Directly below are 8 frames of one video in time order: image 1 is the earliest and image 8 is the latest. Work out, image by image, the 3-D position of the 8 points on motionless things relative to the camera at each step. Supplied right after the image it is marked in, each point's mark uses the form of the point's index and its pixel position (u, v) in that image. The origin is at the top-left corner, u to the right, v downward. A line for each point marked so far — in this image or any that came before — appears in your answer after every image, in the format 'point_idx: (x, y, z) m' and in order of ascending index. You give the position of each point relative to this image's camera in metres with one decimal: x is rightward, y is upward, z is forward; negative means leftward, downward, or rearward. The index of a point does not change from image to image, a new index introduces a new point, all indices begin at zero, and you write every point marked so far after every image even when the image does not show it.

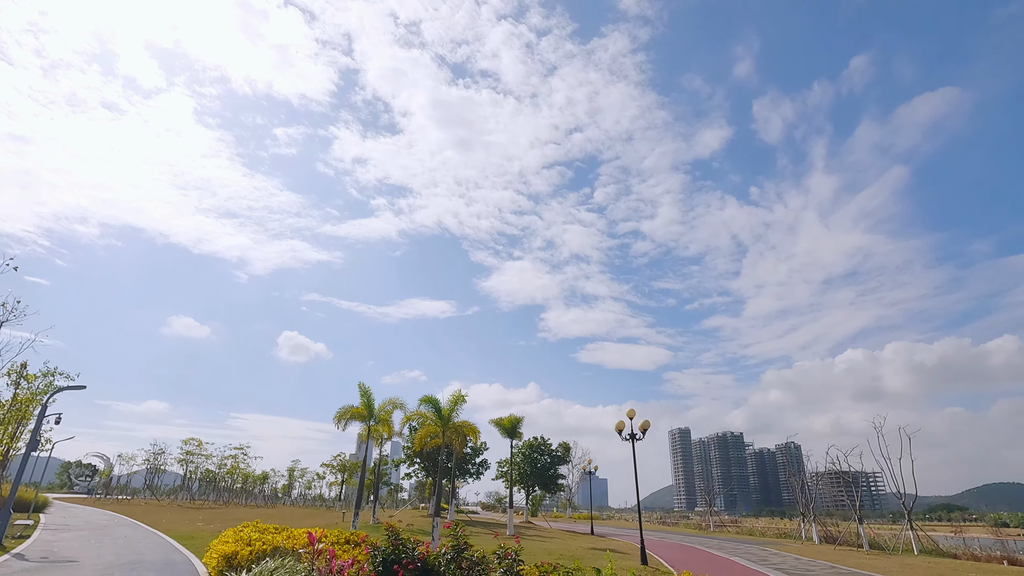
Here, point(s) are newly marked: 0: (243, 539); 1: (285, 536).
0: (-6.8, -6.3, +12.3) m
1: (-6.0, -6.5, +12.9) m
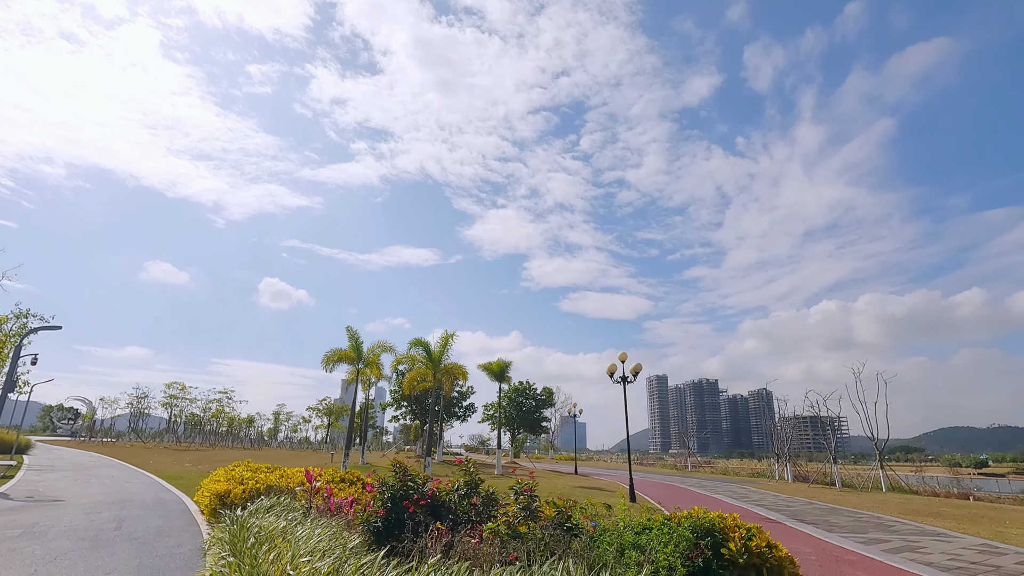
0: (-6.8, -4.7, +12.1) m
1: (-6.1, -4.8, +12.7) m
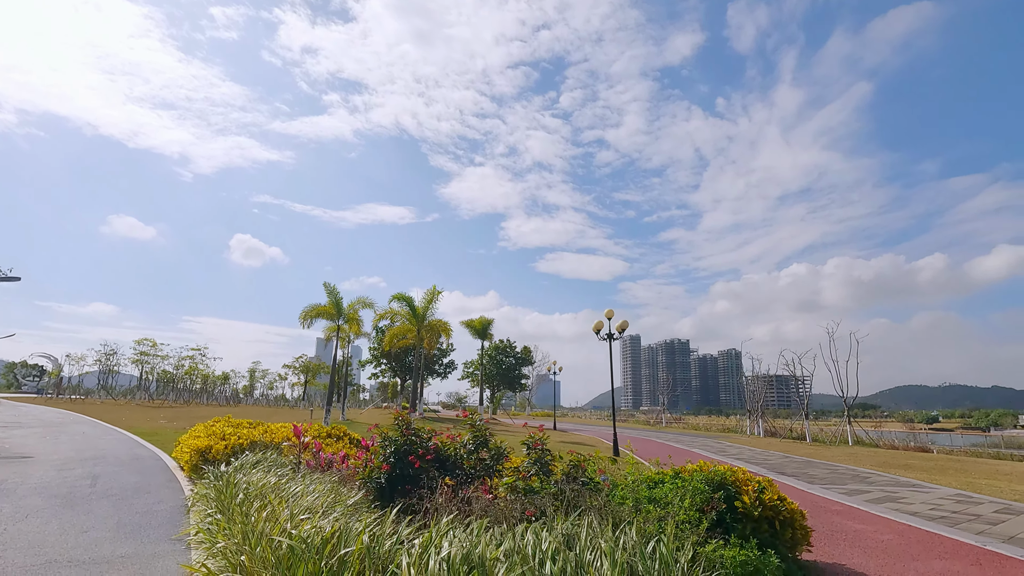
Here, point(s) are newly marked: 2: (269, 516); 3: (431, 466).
0: (-7.0, -3.4, +11.6) m
1: (-6.3, -3.5, +12.3) m
2: (-2.6, -2.5, +5.3) m
3: (-0.9, -1.9, +5.2) m
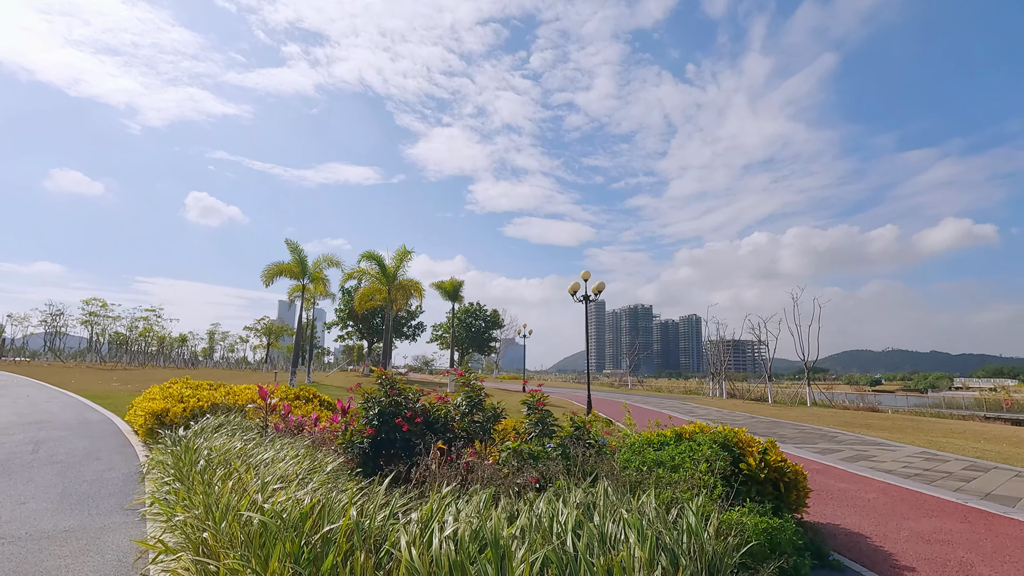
0: (-7.5, -2.4, +10.8) m
1: (-6.7, -2.4, +11.5) m
2: (-2.7, -1.9, +4.7) m
3: (-0.9, -1.4, +4.7) m
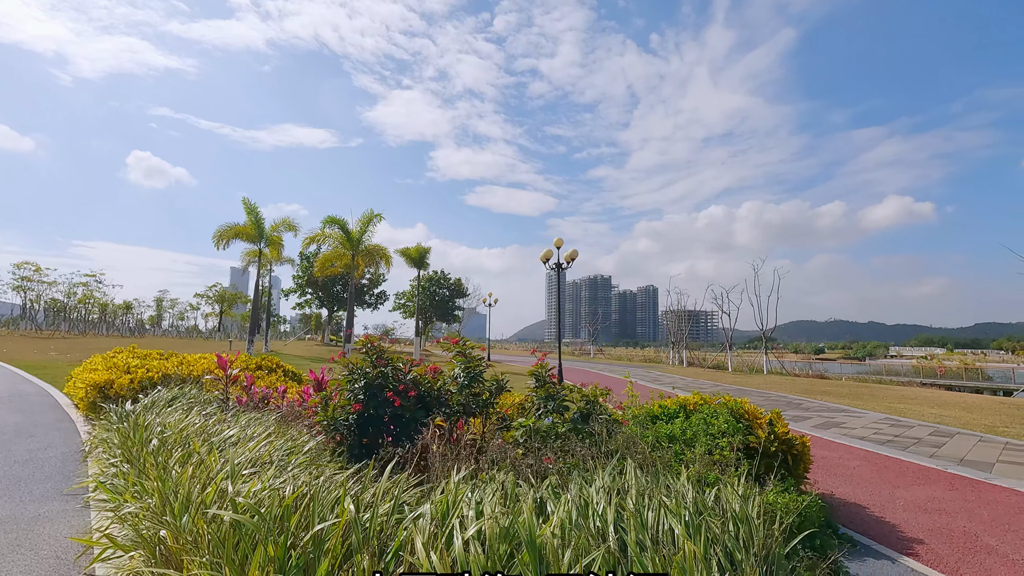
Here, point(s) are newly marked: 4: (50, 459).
0: (-7.9, -1.5, +9.7) m
1: (-7.2, -1.6, +10.5) m
2: (-2.6, -1.5, +4.1) m
3: (-0.8, -1.0, +4.2) m
4: (-7.1, -2.6, +7.5) m
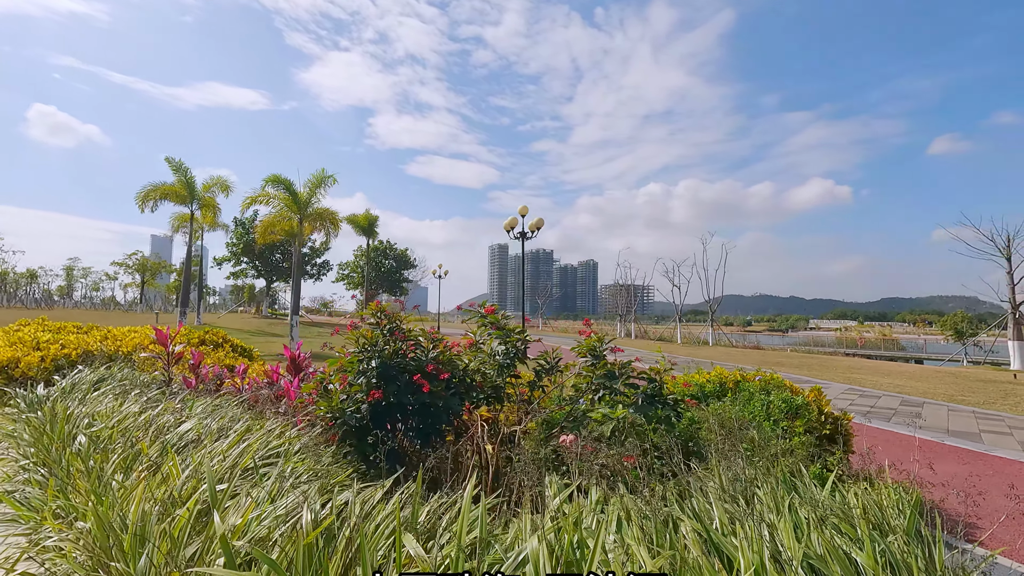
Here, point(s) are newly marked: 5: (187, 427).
0: (-8.1, -0.9, +8.1) m
1: (-7.5, -0.9, +8.9) m
2: (-2.2, -1.2, +3.0) m
3: (-0.4, -0.7, +3.3) m
4: (-7.1, -2.1, +6.0) m
5: (-2.7, -1.2, +4.0) m
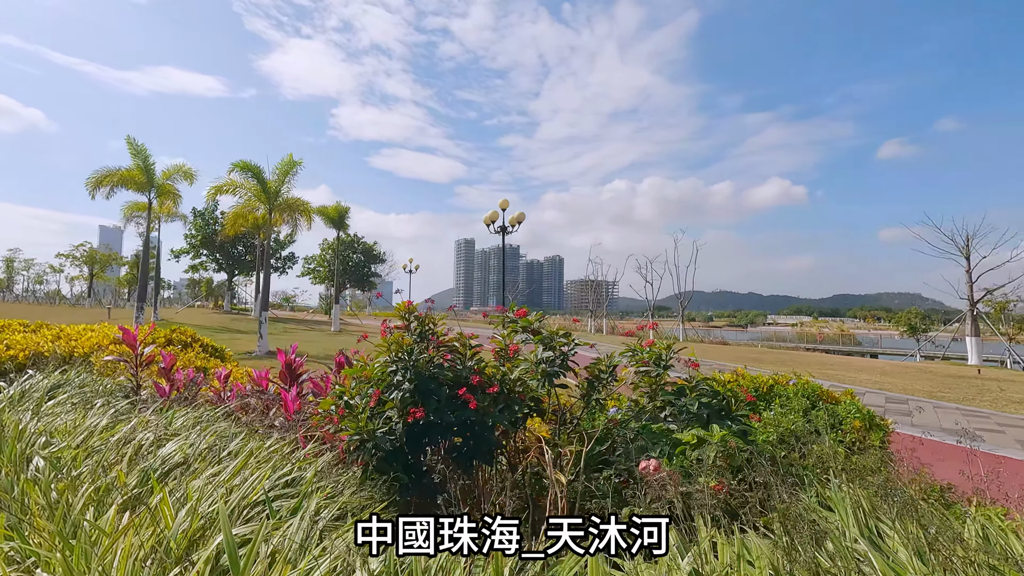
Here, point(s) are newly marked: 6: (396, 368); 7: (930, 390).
0: (-8.0, -0.8, +7.1) m
1: (-7.5, -0.8, +8.0) m
2: (-1.9, -1.2, +2.4) m
3: (-0.1, -0.7, +2.8) m
4: (-6.9, -2.0, +5.1) m
5: (-2.4, -1.1, +3.4) m
6: (-0.7, -0.5, +2.8) m
7: (+10.9, -2.6, +12.7) m
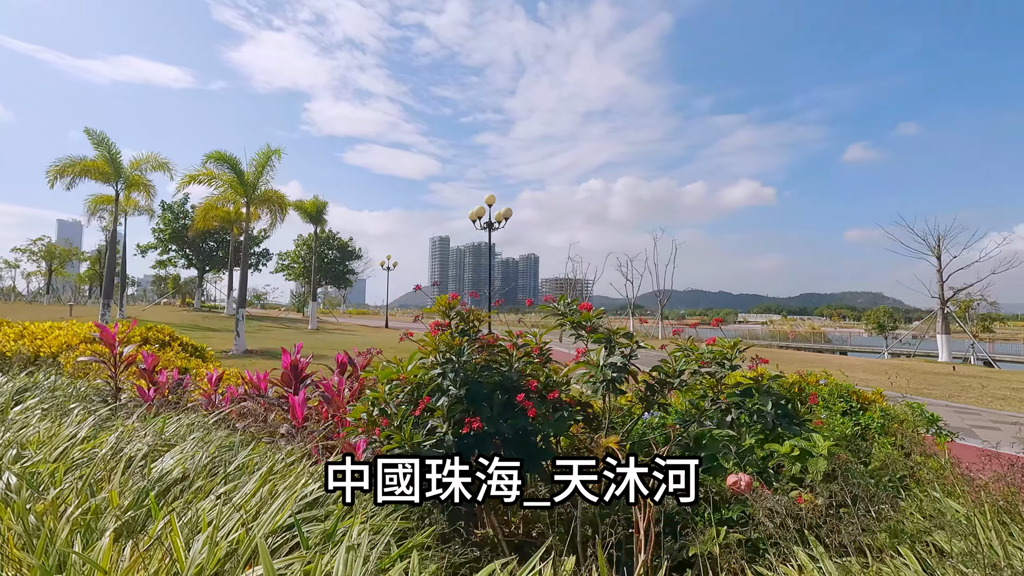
0: (-7.9, -0.7, +6.4) m
1: (-7.4, -0.7, +7.3) m
2: (-1.5, -1.1, +2.0) m
3: (+0.2, -0.6, +2.5) m
4: (-6.7, -1.9, +4.5) m
5: (-2.1, -1.1, +3.0) m
6: (-0.4, -0.4, +2.5) m
7: (+10.7, -2.6, +12.9) m
